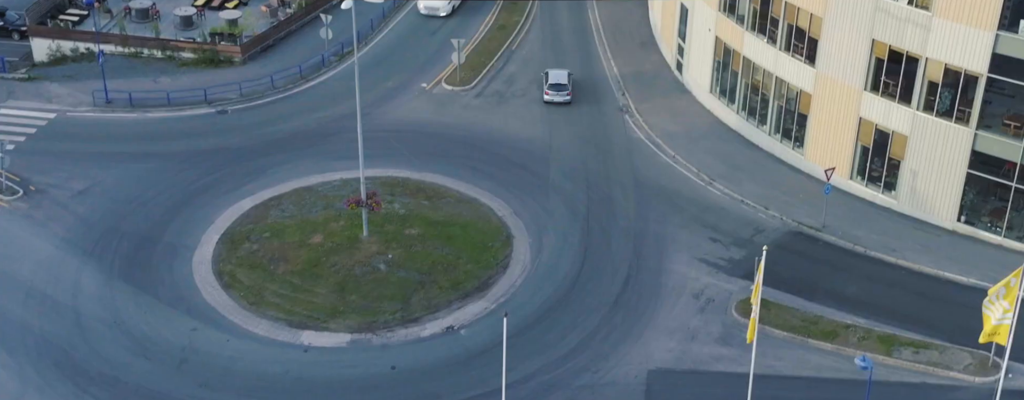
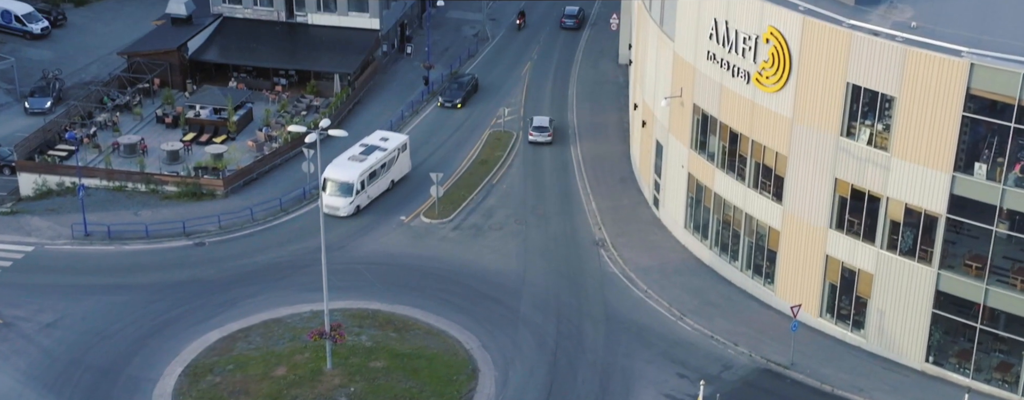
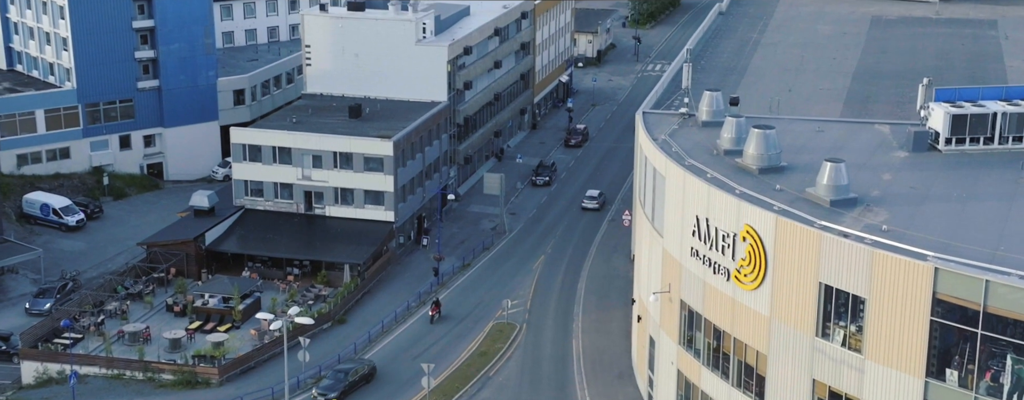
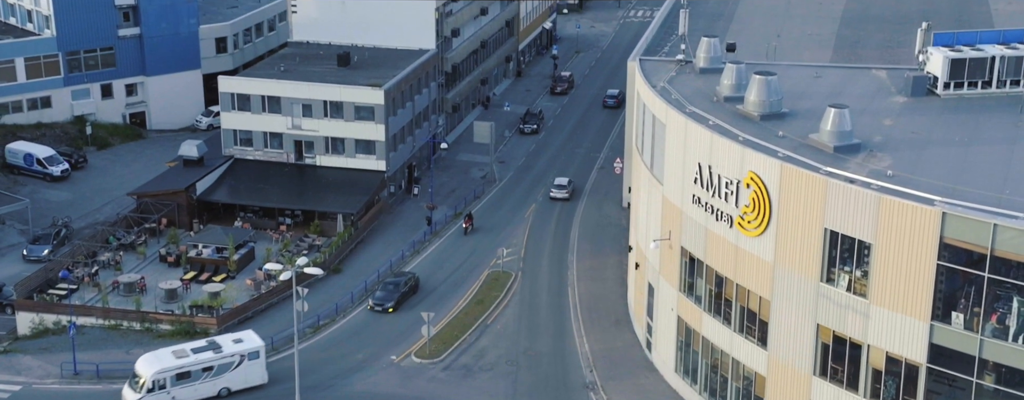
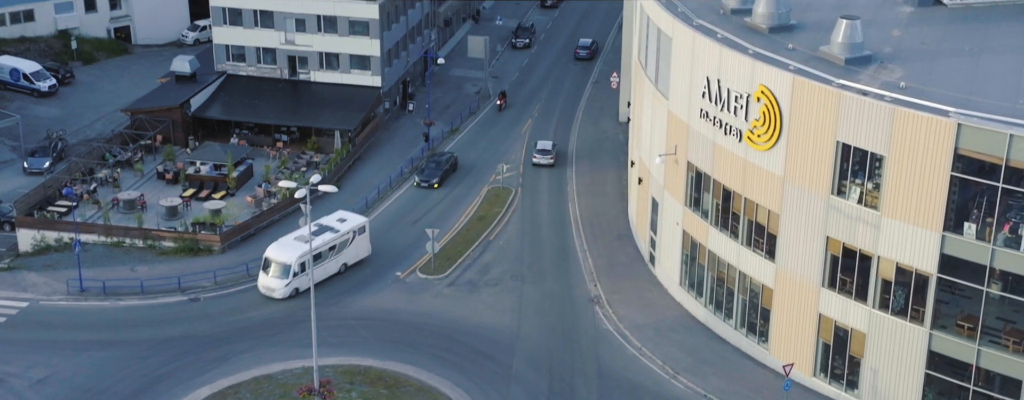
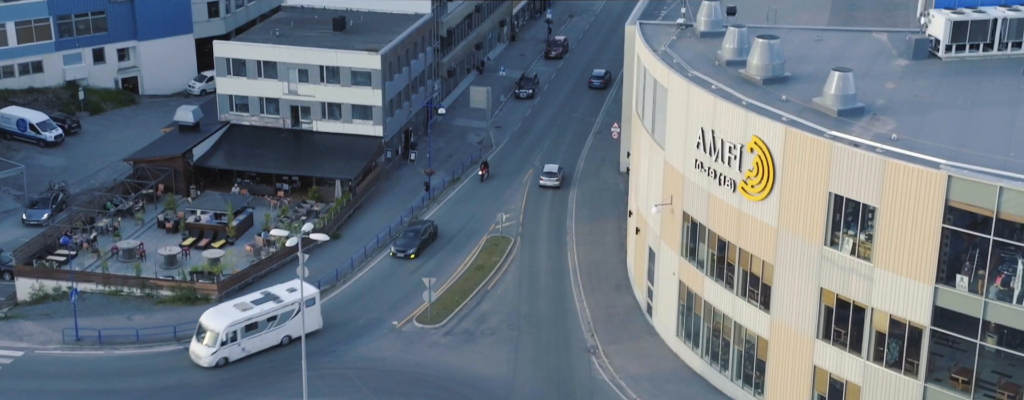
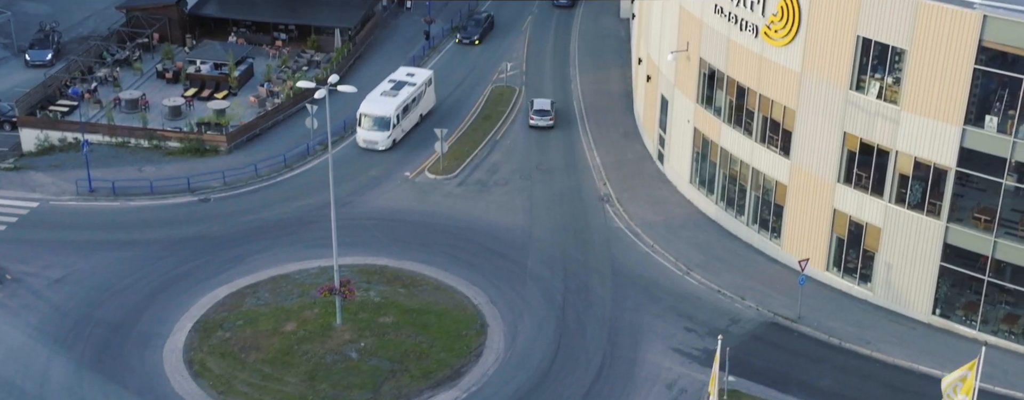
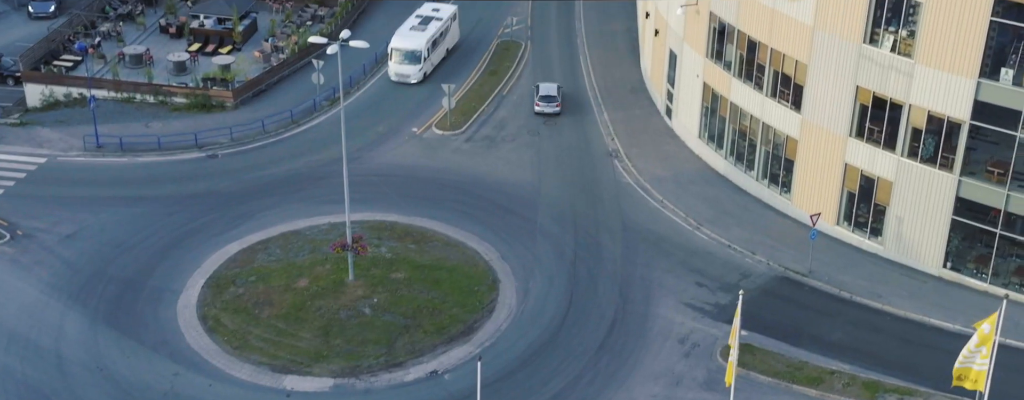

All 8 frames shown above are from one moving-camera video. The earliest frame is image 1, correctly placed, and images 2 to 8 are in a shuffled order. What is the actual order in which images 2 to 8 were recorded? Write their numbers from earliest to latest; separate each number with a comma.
8, 7, 2, 5, 6, 4, 3
